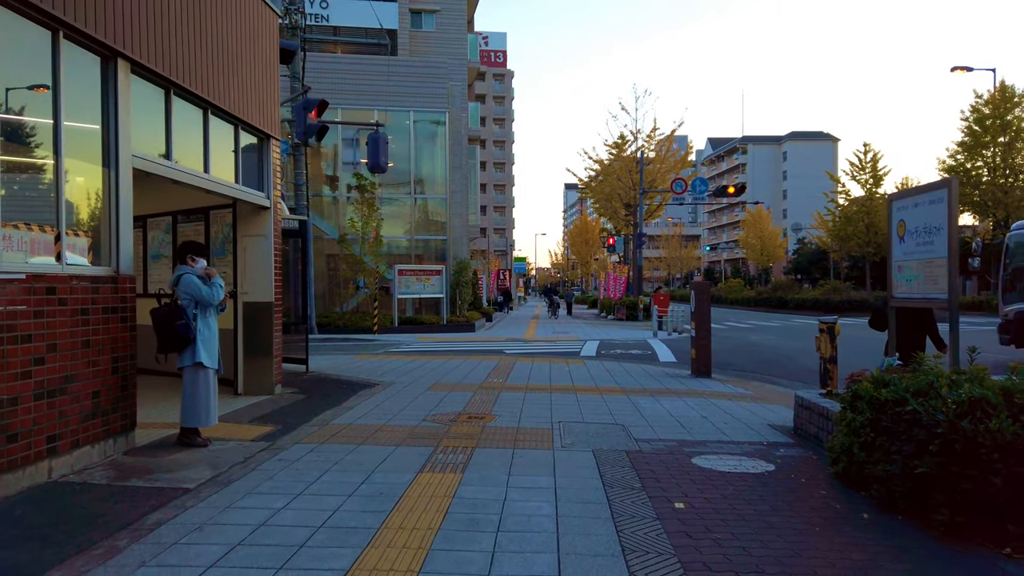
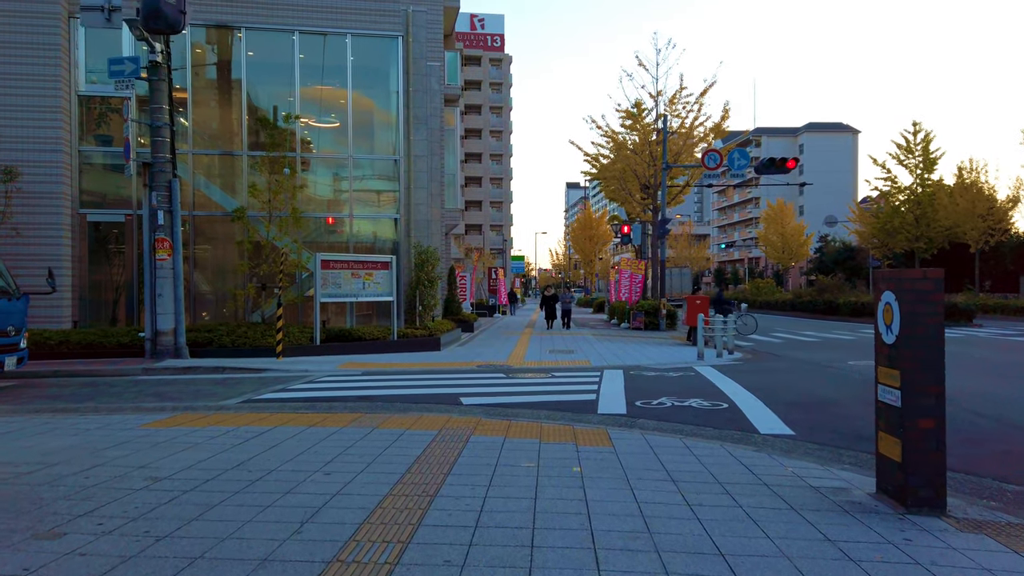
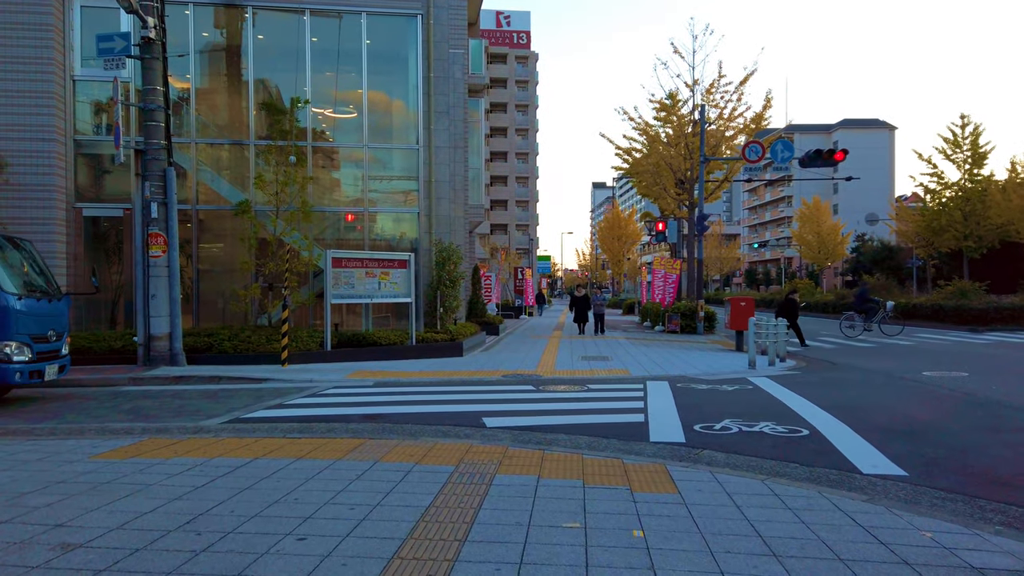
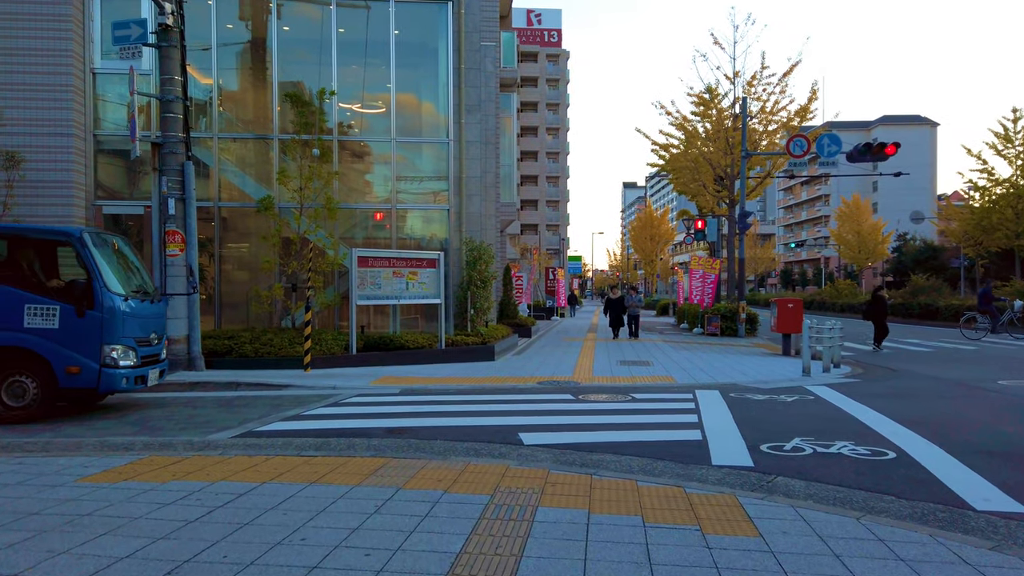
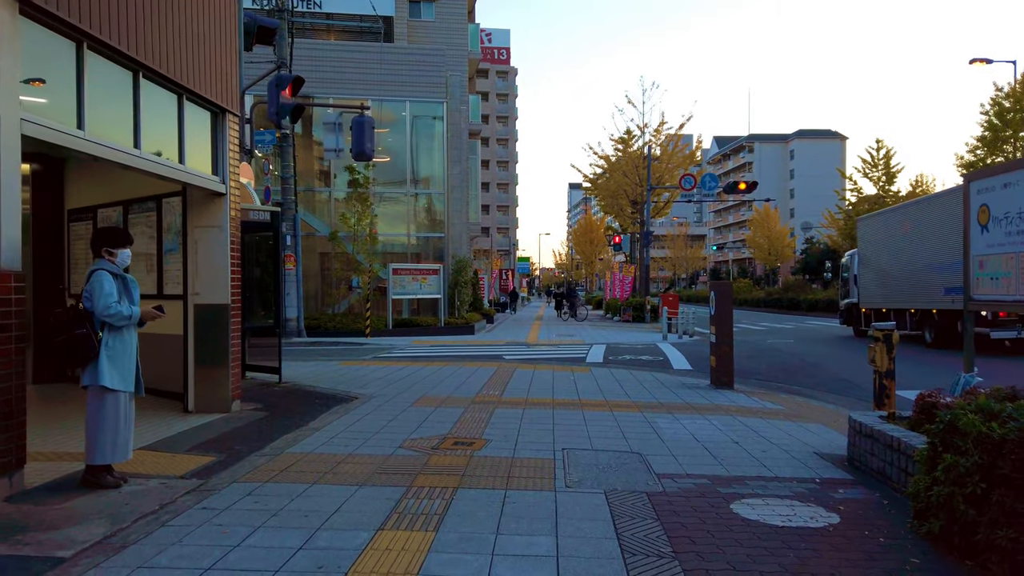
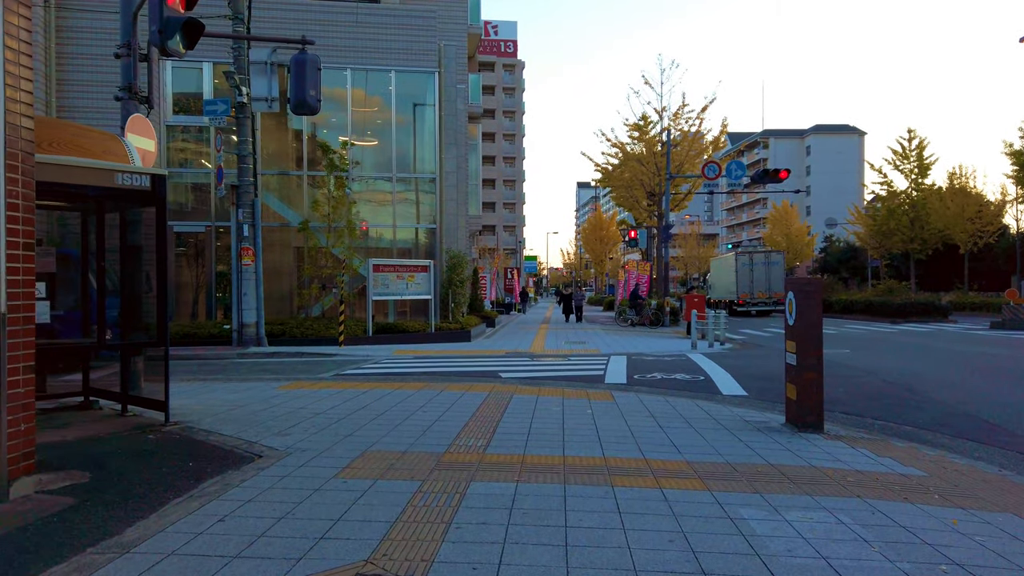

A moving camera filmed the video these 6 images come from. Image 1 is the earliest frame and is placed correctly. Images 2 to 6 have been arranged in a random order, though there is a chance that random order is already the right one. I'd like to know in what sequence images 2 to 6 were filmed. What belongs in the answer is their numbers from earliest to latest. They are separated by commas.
5, 6, 2, 3, 4
